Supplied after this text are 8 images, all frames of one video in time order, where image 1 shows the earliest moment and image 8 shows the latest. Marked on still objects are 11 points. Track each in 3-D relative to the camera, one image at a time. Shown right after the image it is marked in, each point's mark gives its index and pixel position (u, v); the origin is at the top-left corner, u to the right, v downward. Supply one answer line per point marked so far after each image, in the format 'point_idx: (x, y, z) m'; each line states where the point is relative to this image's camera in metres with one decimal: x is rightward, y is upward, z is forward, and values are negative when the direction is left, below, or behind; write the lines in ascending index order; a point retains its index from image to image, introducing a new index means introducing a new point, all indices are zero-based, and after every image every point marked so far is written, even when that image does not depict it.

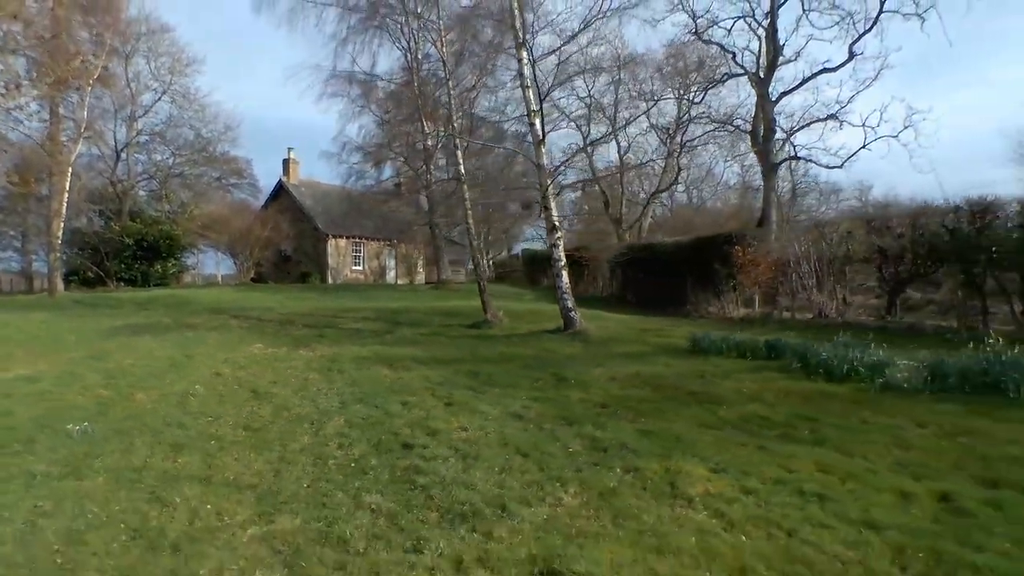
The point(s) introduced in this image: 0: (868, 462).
0: (+2.3, -1.1, +4.0) m
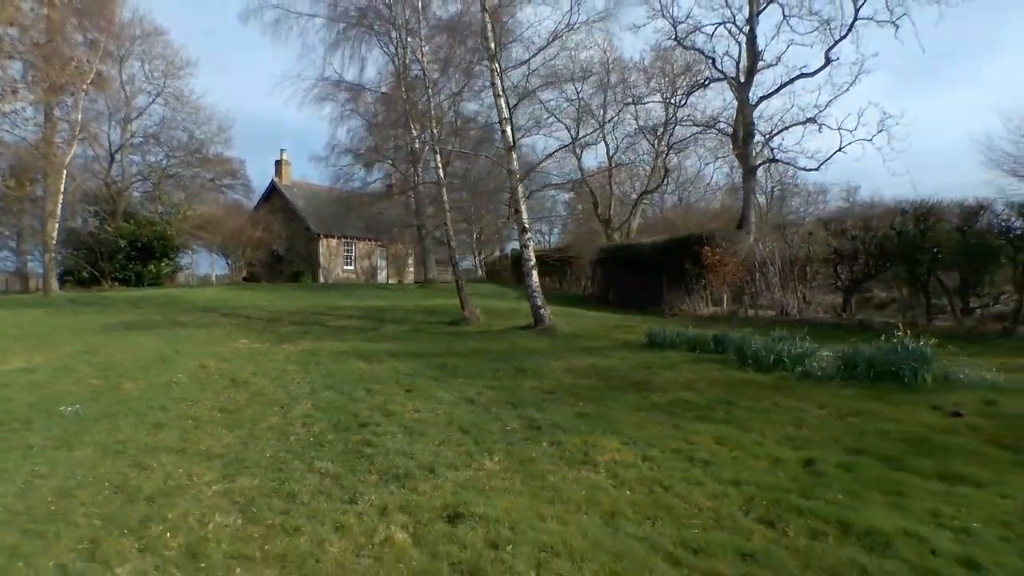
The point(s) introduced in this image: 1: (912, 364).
0: (+1.8, -1.1, +4.6) m
1: (+3.8, -0.7, +5.9) m
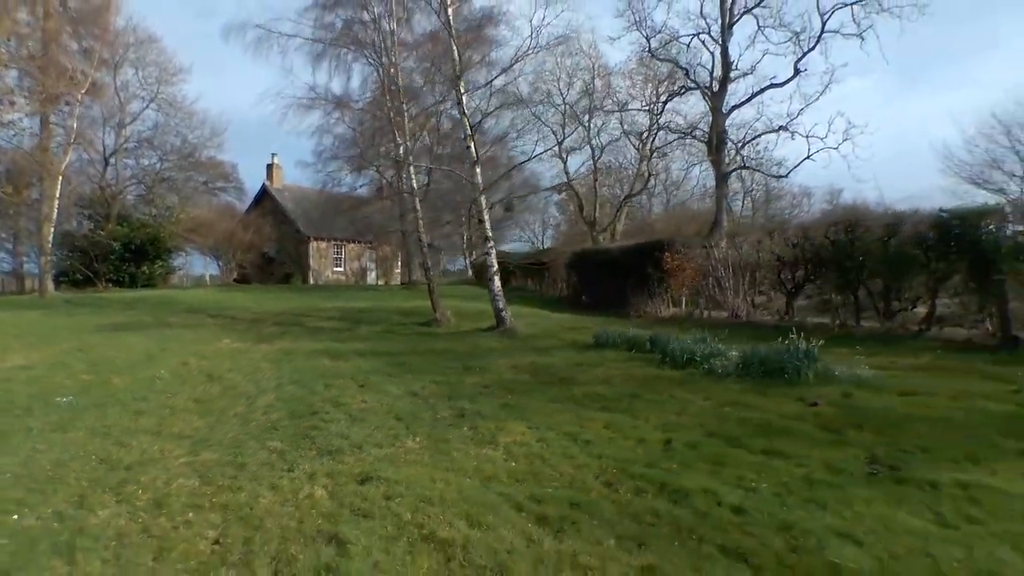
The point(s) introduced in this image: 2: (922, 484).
0: (+1.2, -1.2, +5.5) m
1: (+3.1, -0.8, +6.8) m
2: (+2.5, -1.2, +3.8) m
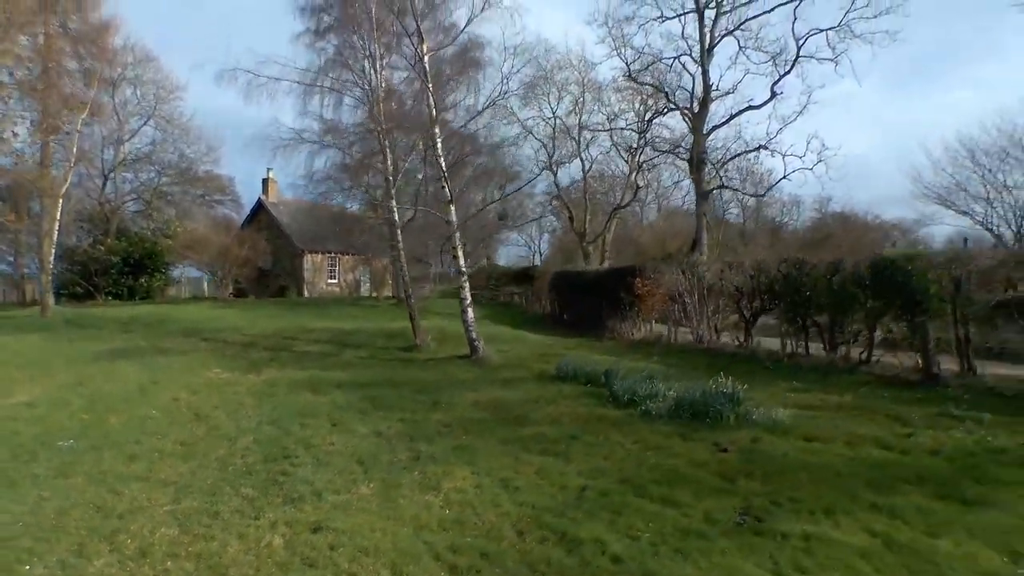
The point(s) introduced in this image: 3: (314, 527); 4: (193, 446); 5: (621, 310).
0: (+0.6, -1.8, +6.3) m
1: (+2.5, -1.5, +7.6) m
2: (+2.0, -1.9, +4.6) m
3: (-1.6, -1.9, +4.9) m
4: (-3.7, -1.8, +7.2) m
5: (+3.0, -0.6, +17.4) m
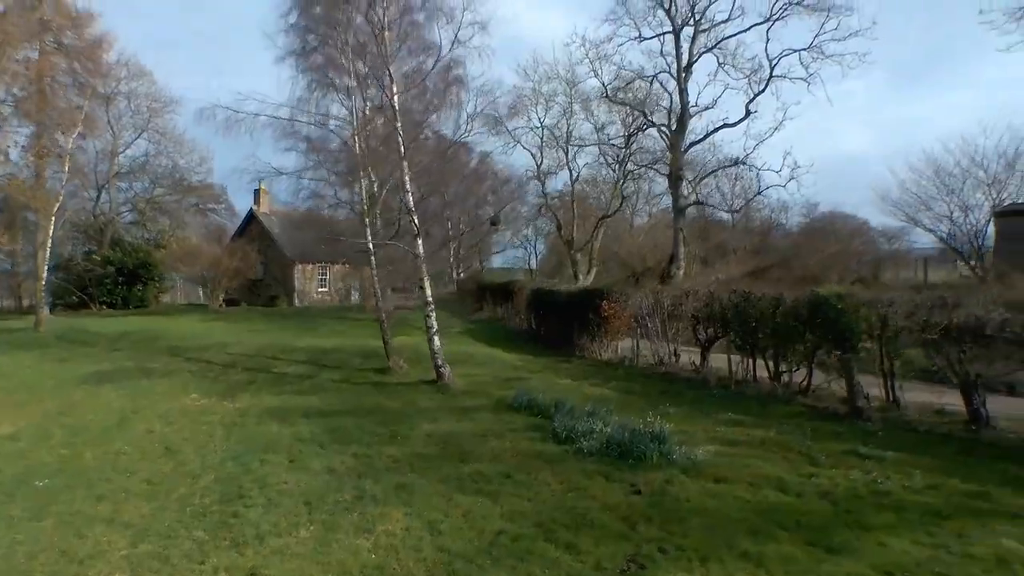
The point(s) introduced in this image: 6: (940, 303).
0: (-0.2, -2.5, +7.0) m
1: (+1.7, -2.1, +8.3) m
2: (+1.2, -2.5, +5.3) m
3: (-2.4, -2.6, +5.6) m
4: (-4.5, -2.5, +7.9) m
5: (+2.2, -1.2, +18.0) m
6: (+6.7, -0.2, +9.7) m
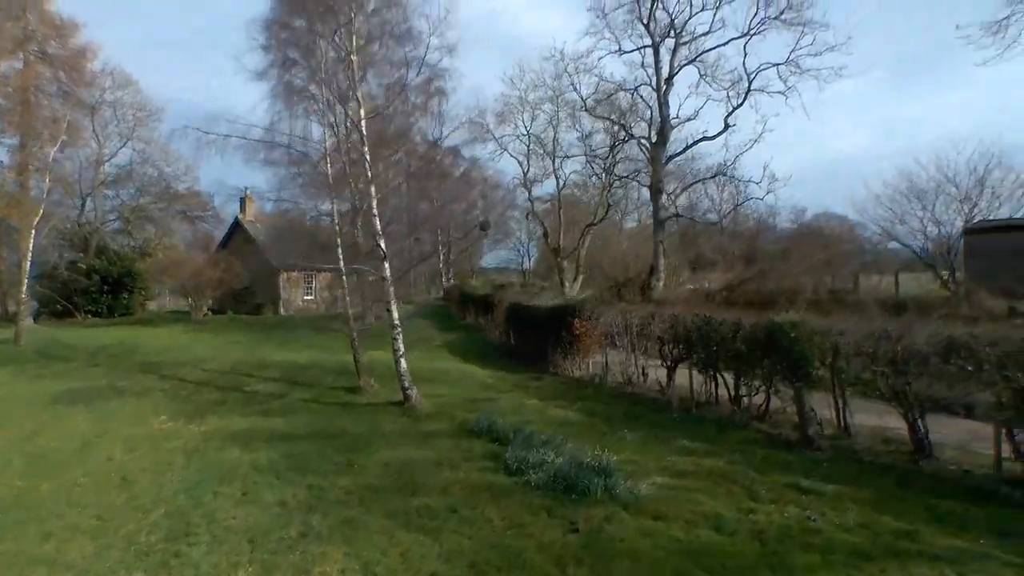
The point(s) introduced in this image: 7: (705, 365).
0: (-0.9, -3.0, +7.1) m
1: (+1.0, -2.6, +8.4) m
2: (+0.5, -3.0, +5.4) m
3: (-3.1, -3.1, +5.7) m
4: (-5.2, -3.0, +8.0) m
5: (+1.5, -1.7, +18.2) m
6: (+6.0, -0.8, +9.9) m
7: (+4.2, -1.7, +13.3) m
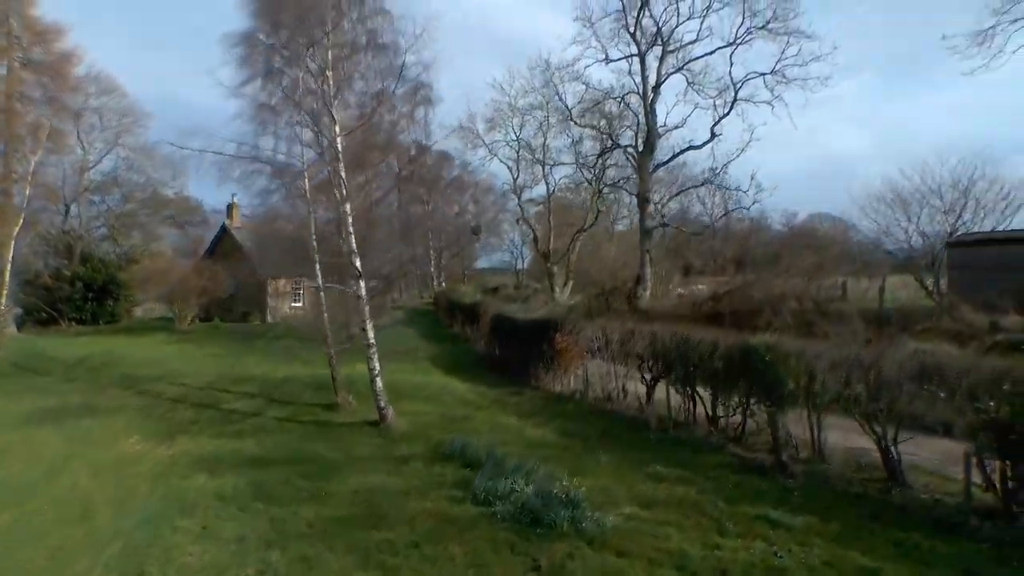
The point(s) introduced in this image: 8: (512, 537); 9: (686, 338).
0: (-1.4, -3.4, +7.0) m
1: (+0.5, -3.0, +8.3) m
2: (0.0, -3.4, +5.3) m
3: (-3.5, -3.5, +5.6) m
4: (-5.7, -3.4, +7.8) m
5: (+0.9, -2.1, +18.0) m
6: (+5.5, -1.2, +9.8) m
7: (+3.7, -2.1, +13.2) m
8: (0.0, -3.2, +8.0) m
9: (+3.7, -1.1, +13.2) m
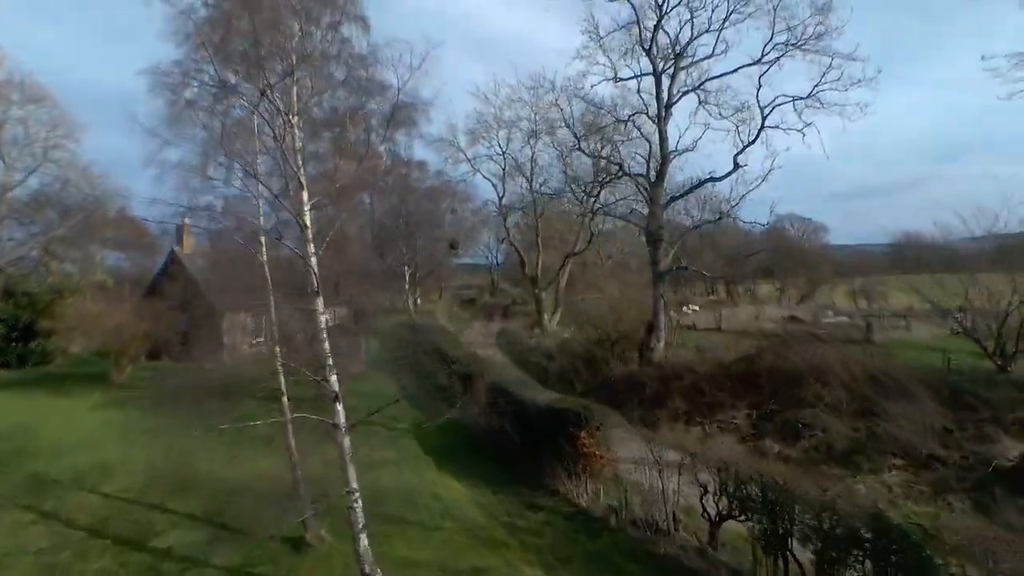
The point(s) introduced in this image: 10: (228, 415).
0: (-0.5, -5.5, +3.5) m
1: (+1.3, -5.1, +5.0) m
2: (+0.9, -5.5, +2.0) m
3: (-2.6, -5.6, +2.0) m
4: (-4.9, -5.5, +4.2) m
5: (+1.2, -4.1, +14.7) m
6: (+6.2, -3.2, +6.7) m
7: (+4.2, -4.1, +10.0) m
8: (+0.8, -5.3, +4.7) m
9: (+4.2, -3.0, +10.0) m
10: (-7.8, -4.3, +19.1) m
